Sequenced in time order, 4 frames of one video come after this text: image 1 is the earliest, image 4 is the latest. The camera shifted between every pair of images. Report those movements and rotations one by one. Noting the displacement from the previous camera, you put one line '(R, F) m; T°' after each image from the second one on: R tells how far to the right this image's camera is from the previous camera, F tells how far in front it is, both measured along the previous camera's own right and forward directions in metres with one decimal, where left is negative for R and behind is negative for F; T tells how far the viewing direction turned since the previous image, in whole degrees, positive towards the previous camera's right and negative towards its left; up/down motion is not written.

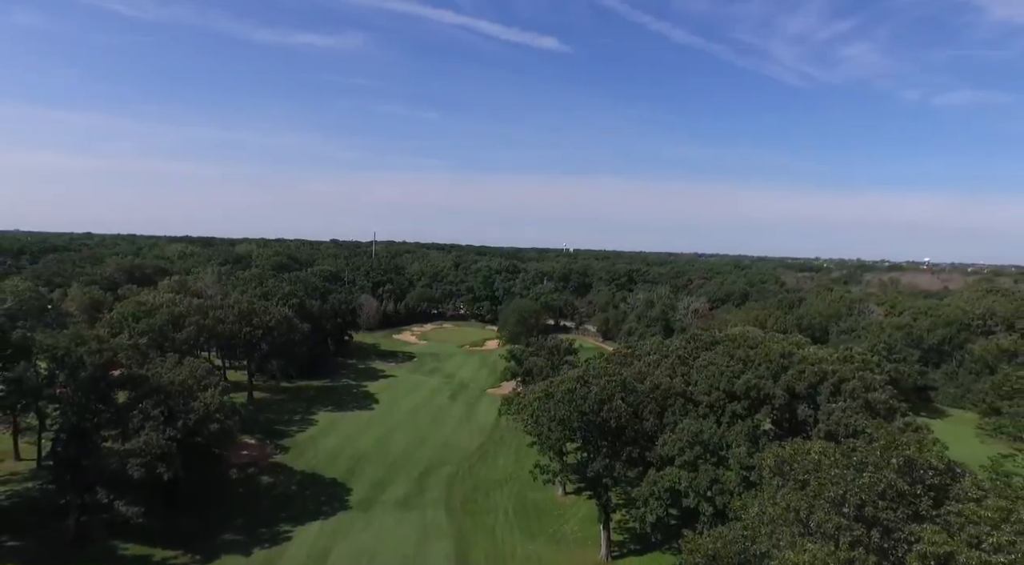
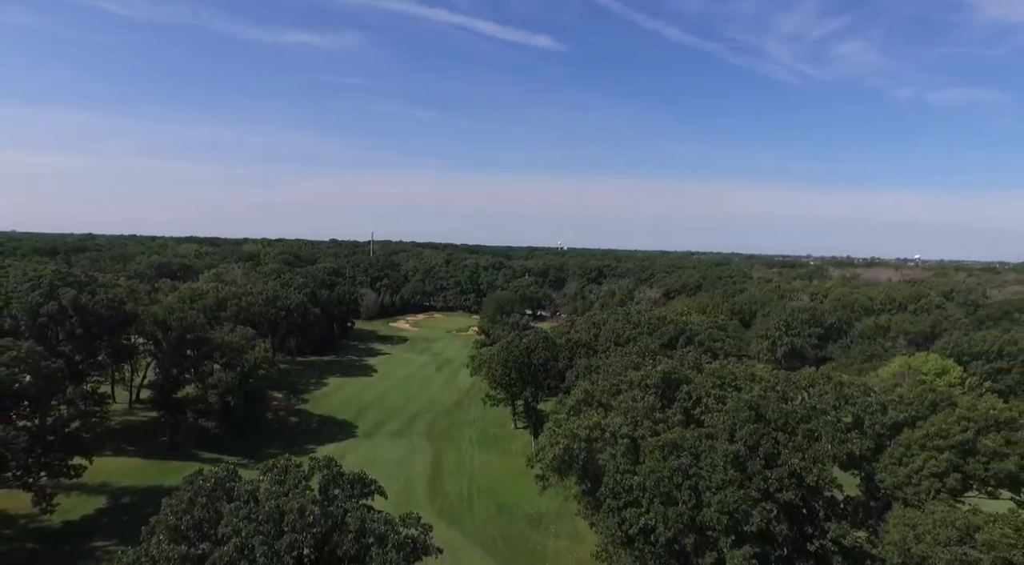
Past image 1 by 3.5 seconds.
(+2.6, -14.3) m; 0°
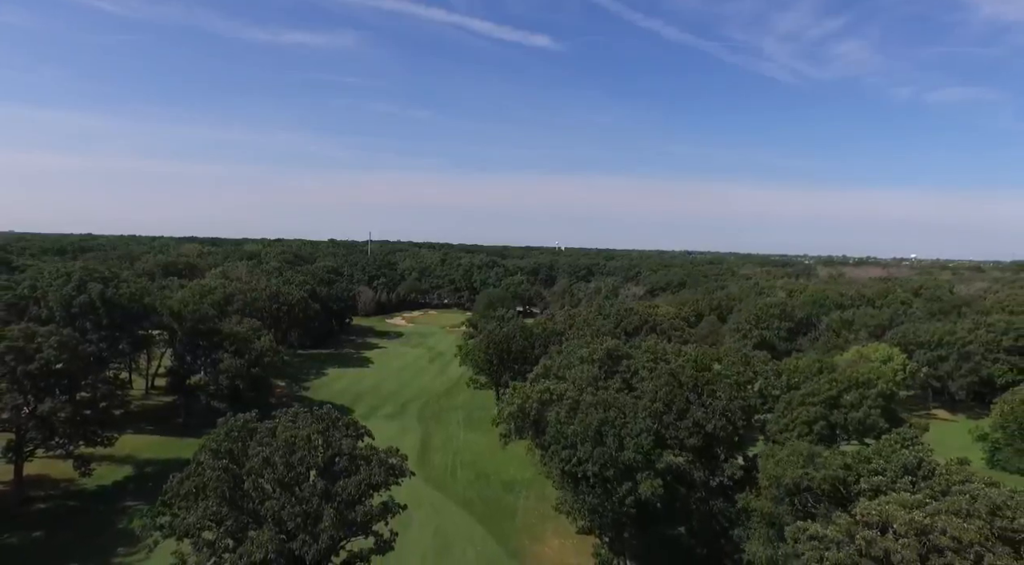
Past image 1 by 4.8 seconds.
(+1.3, -5.0) m; 0°
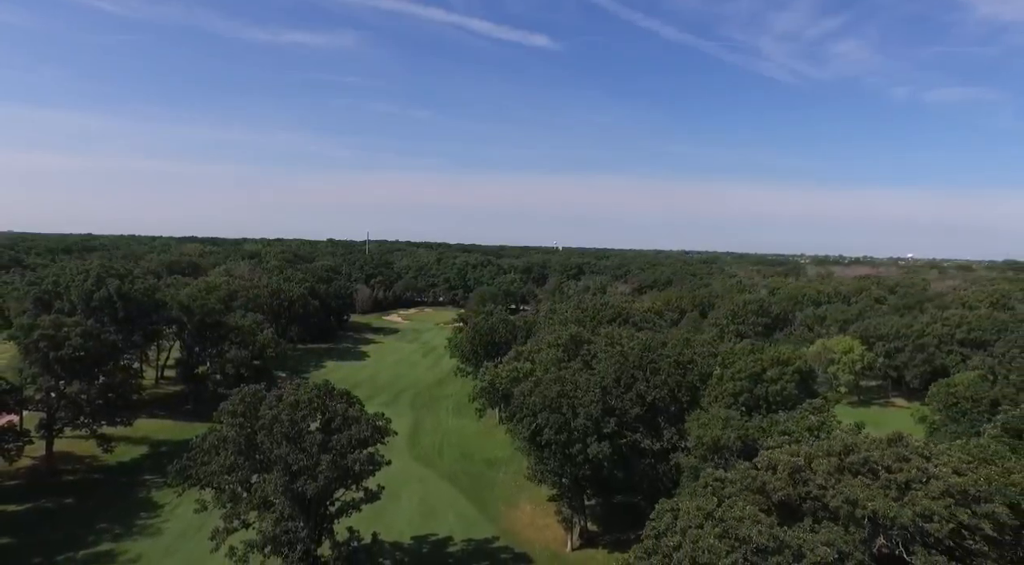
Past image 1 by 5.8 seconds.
(+1.2, -4.1) m; 0°
